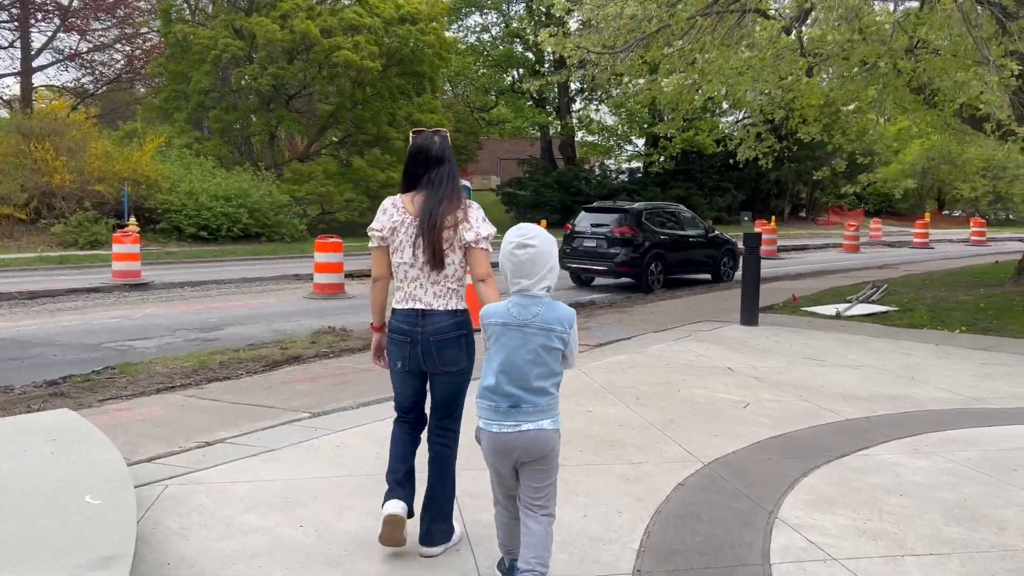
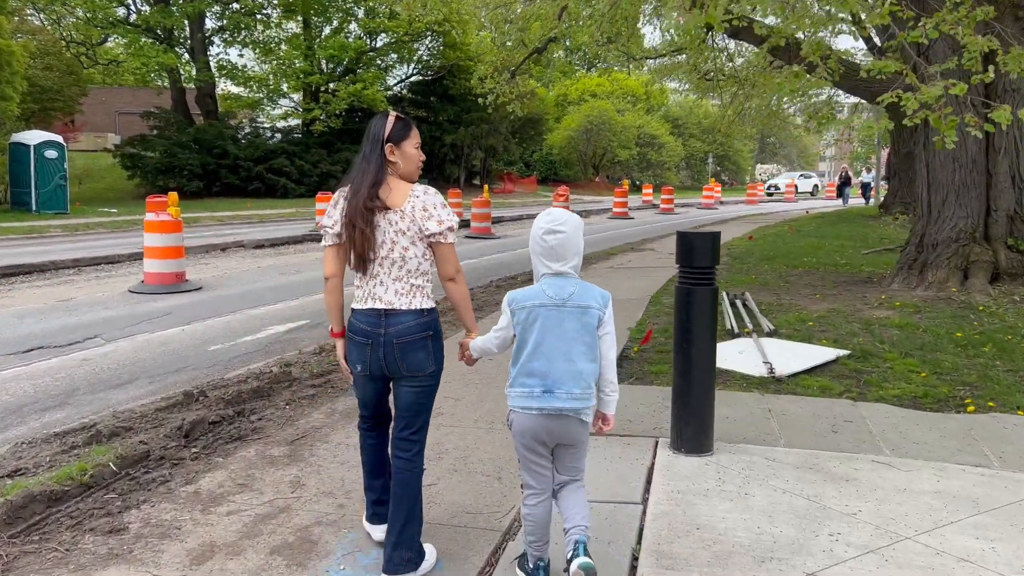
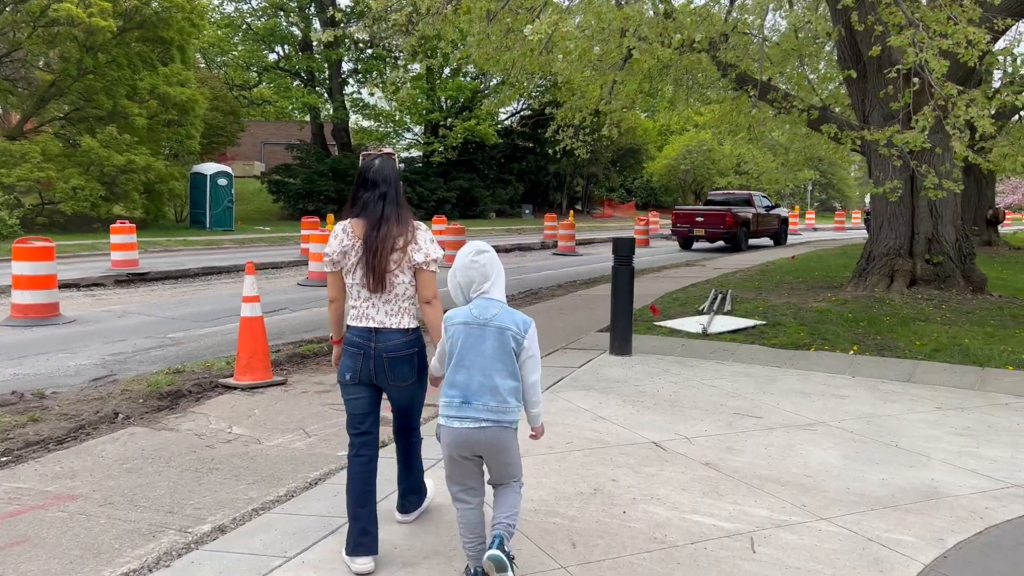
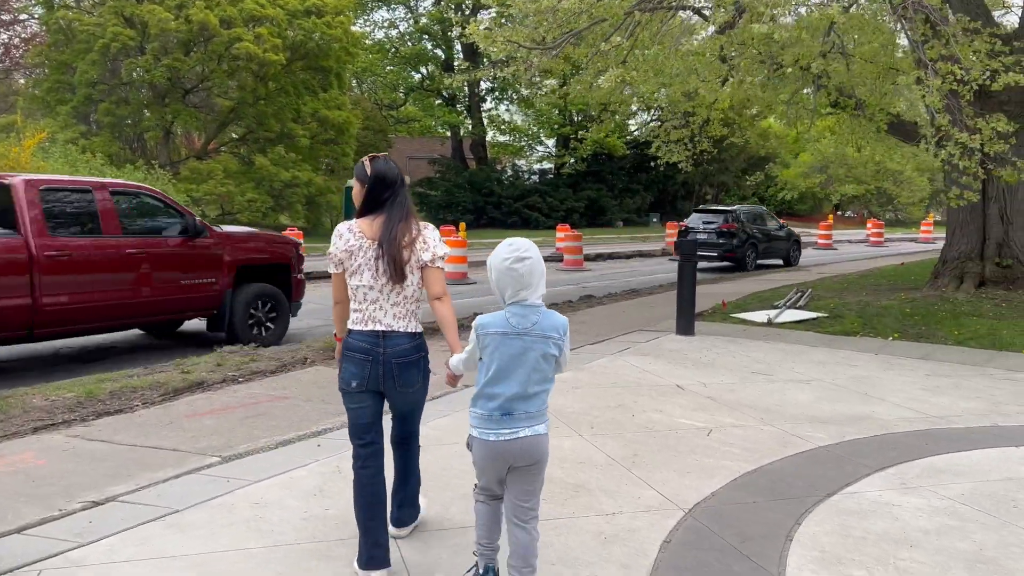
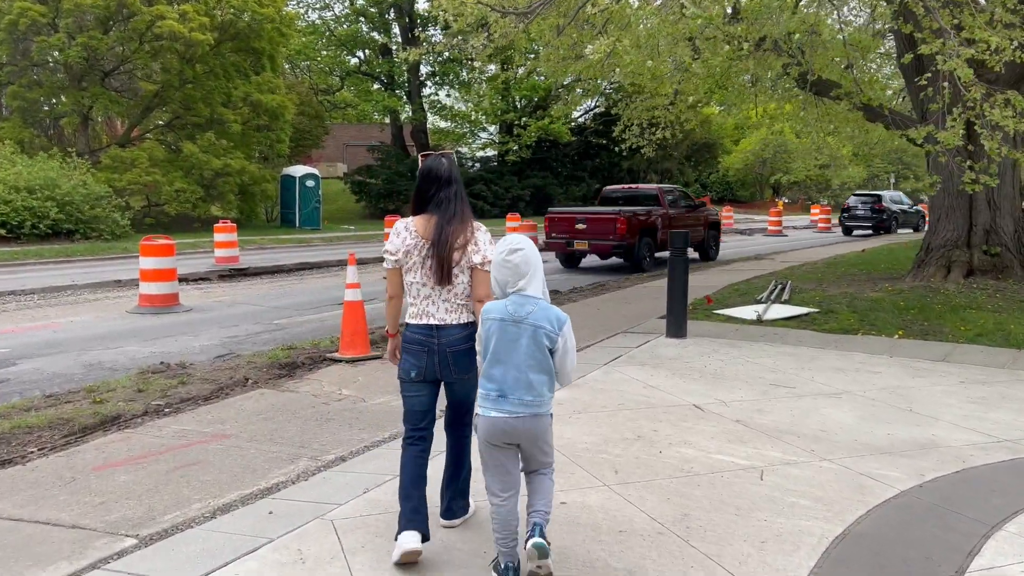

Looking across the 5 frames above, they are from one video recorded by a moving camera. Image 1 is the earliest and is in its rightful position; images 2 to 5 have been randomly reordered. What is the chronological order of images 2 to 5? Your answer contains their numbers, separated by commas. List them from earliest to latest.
4, 5, 3, 2
